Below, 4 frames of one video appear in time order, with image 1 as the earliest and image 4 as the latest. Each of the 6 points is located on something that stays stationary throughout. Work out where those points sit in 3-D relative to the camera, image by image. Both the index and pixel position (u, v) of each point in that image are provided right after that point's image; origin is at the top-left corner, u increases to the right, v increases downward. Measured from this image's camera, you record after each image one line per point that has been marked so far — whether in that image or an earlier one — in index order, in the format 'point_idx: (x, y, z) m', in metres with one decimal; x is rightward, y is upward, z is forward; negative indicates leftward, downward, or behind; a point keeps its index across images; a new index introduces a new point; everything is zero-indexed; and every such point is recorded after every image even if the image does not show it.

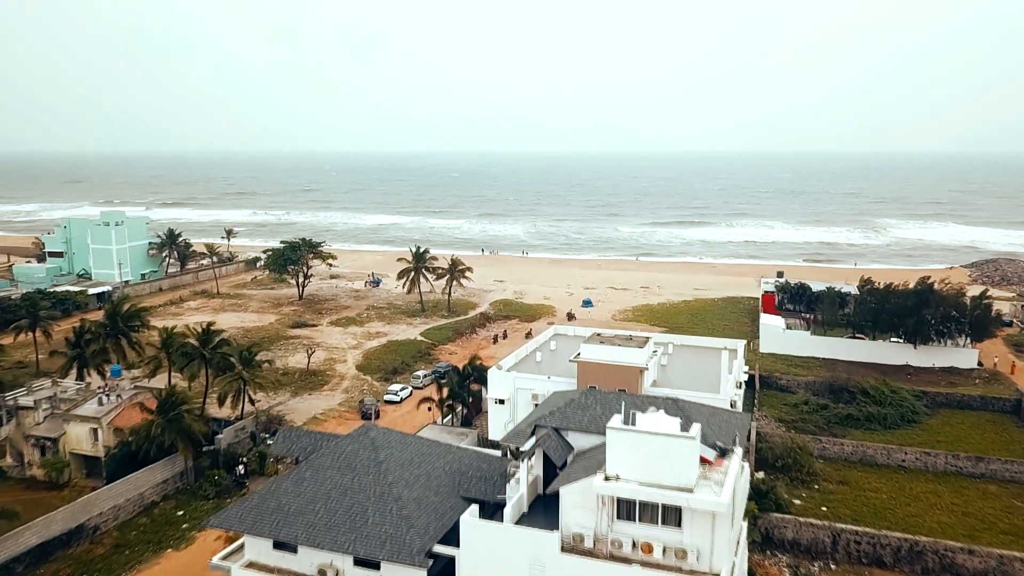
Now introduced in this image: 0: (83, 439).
0: (-9.4, -3.3, +19.7) m
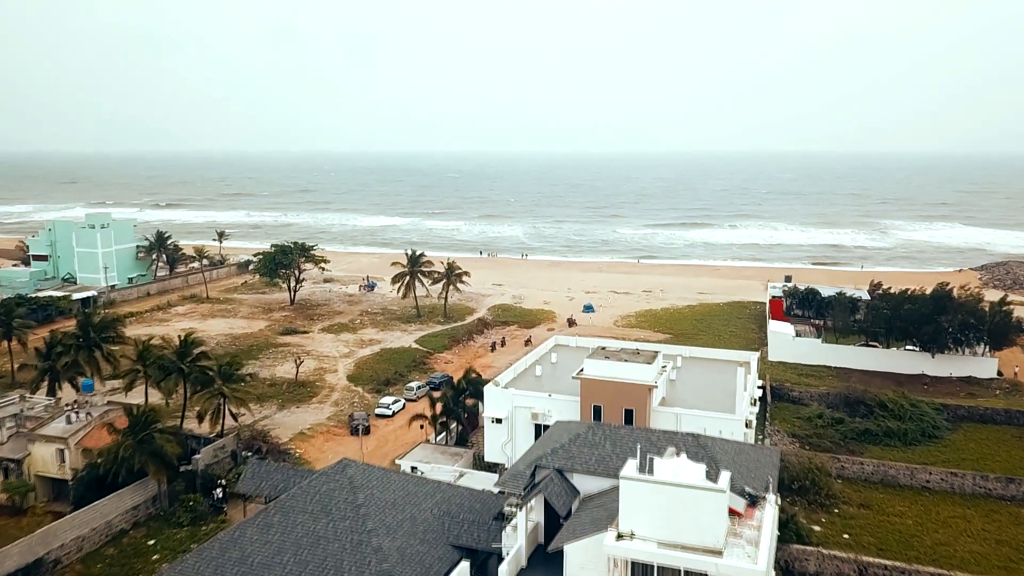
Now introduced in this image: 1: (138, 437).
0: (-9.4, -3.5, +18.3) m
1: (-7.4, -2.9, +17.7) m
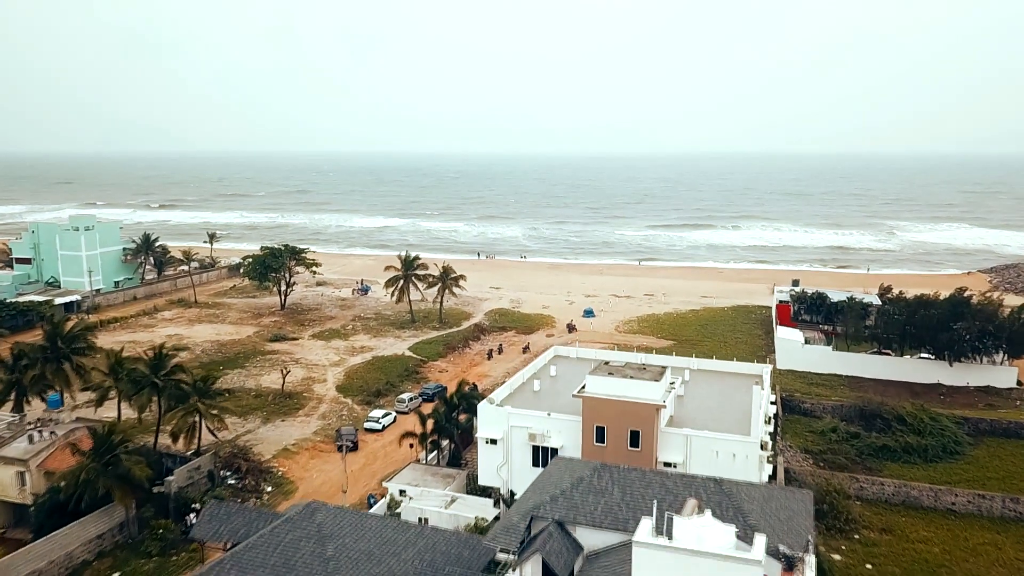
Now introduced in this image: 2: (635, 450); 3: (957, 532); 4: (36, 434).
0: (-9.5, -3.7, +17.0) m
1: (-7.5, -3.1, +16.4) m
2: (+2.1, -2.8, +15.5) m
3: (+8.9, -4.9, +18.0) m
4: (-9.5, -2.9, +18.0) m
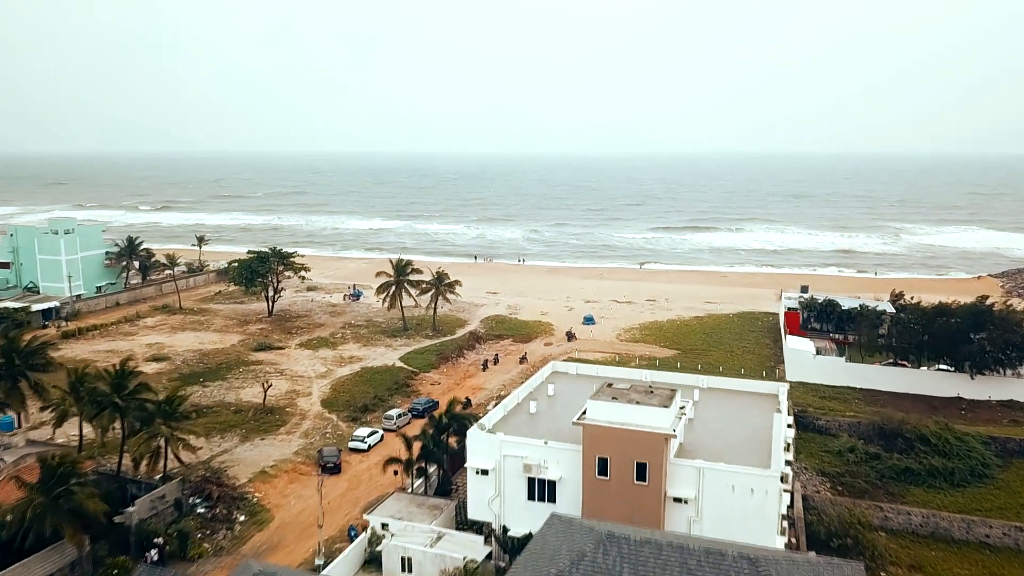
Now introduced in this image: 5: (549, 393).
0: (-9.6, -4.0, +15.4) m
1: (-7.6, -3.3, +14.8) m
2: (+2.0, -3.0, +13.9) m
3: (+8.8, -5.1, +16.4) m
4: (-9.7, -3.2, +16.5) m
5: (+0.7, -2.1, +18.4) m
